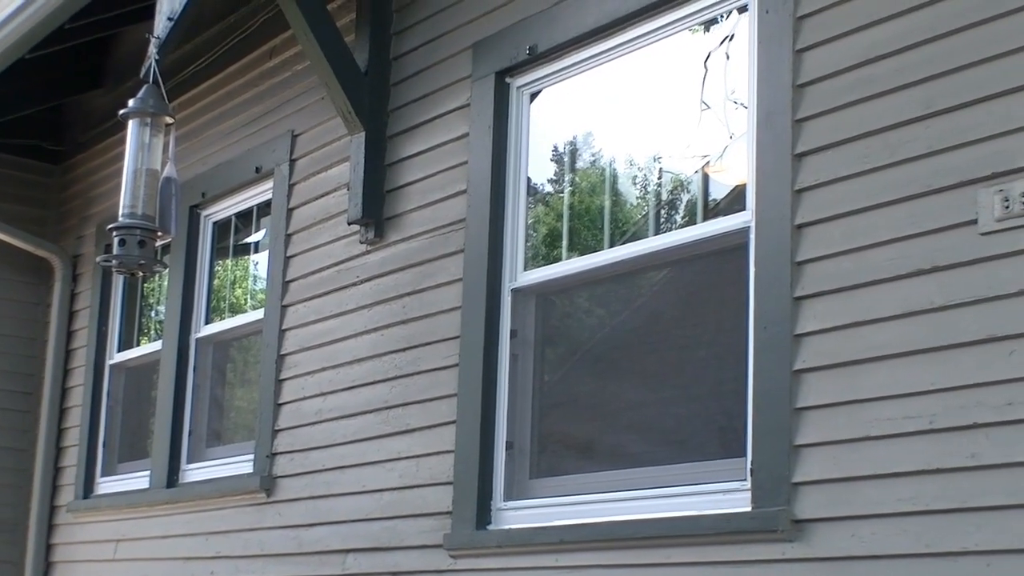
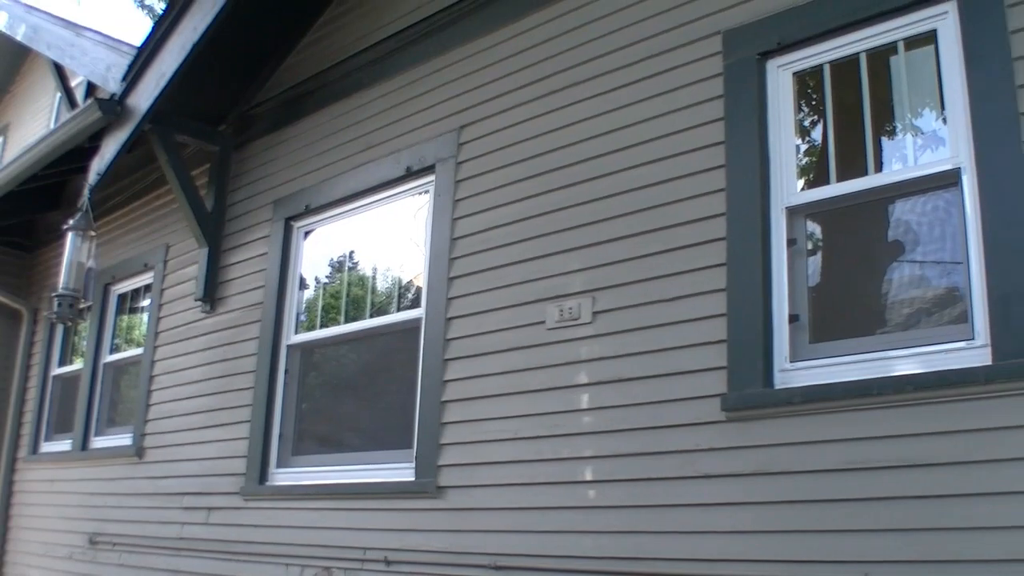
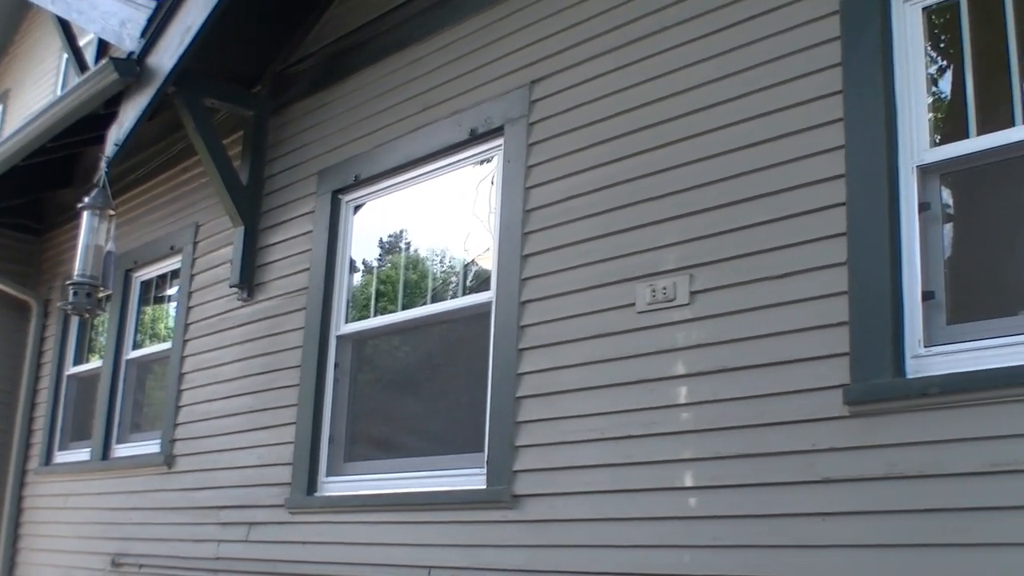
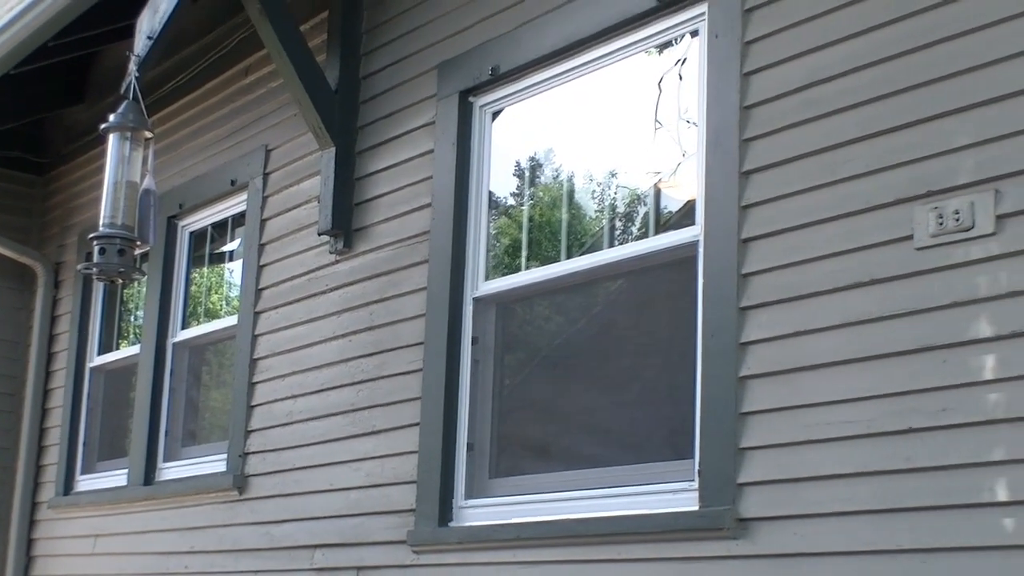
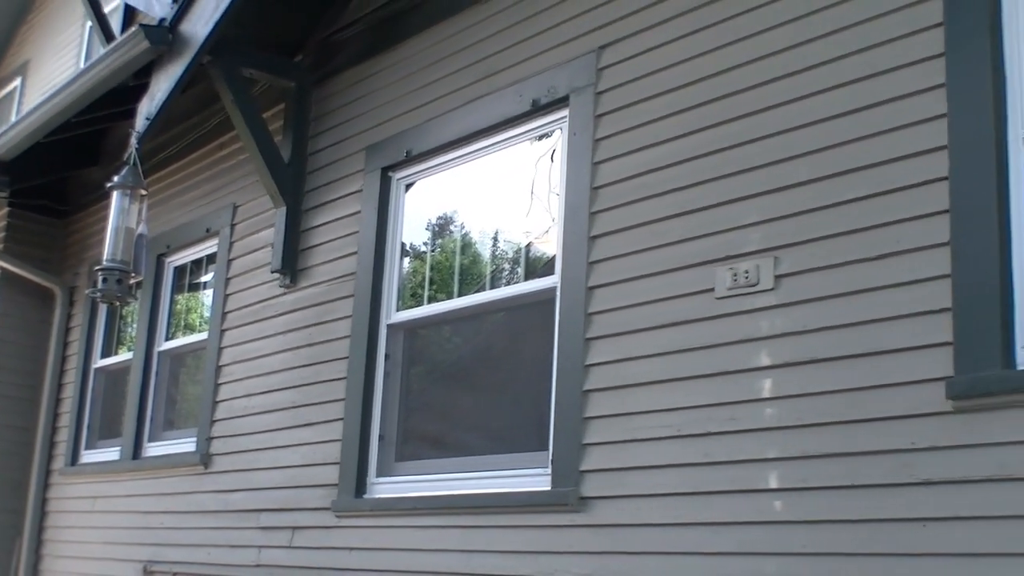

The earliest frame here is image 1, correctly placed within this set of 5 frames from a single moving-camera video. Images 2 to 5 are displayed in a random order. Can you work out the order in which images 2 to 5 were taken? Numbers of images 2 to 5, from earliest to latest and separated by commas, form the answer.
4, 5, 3, 2
